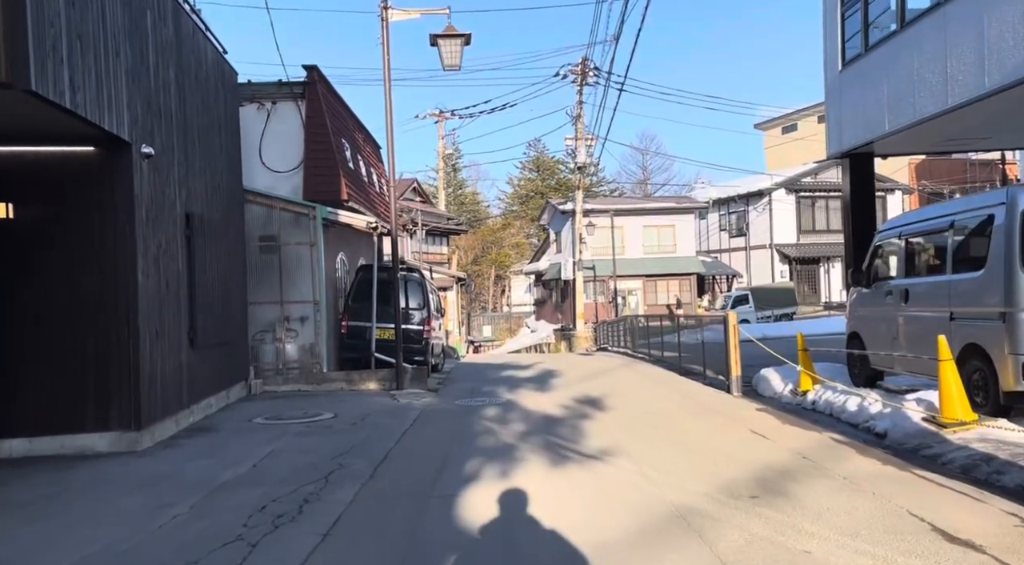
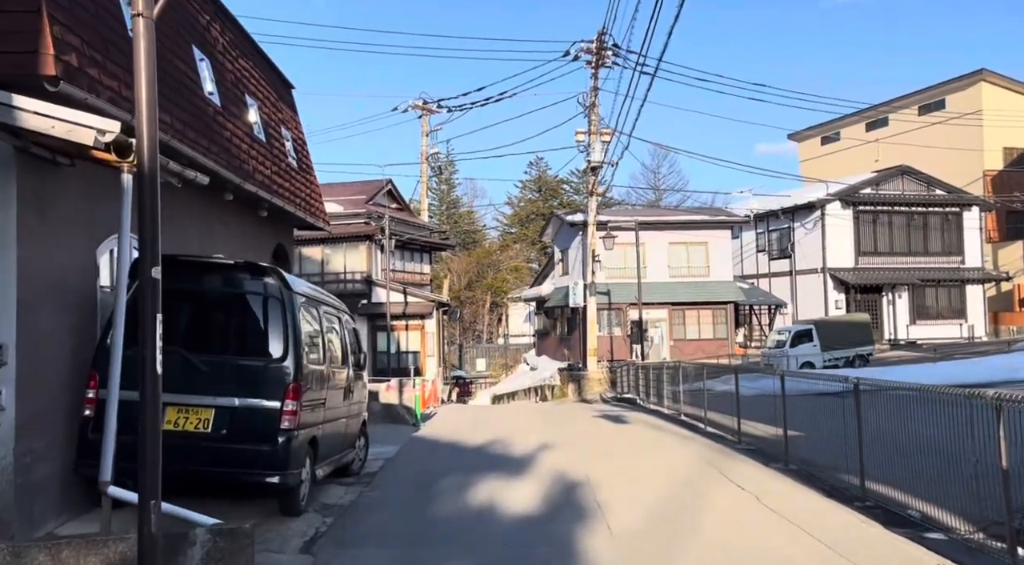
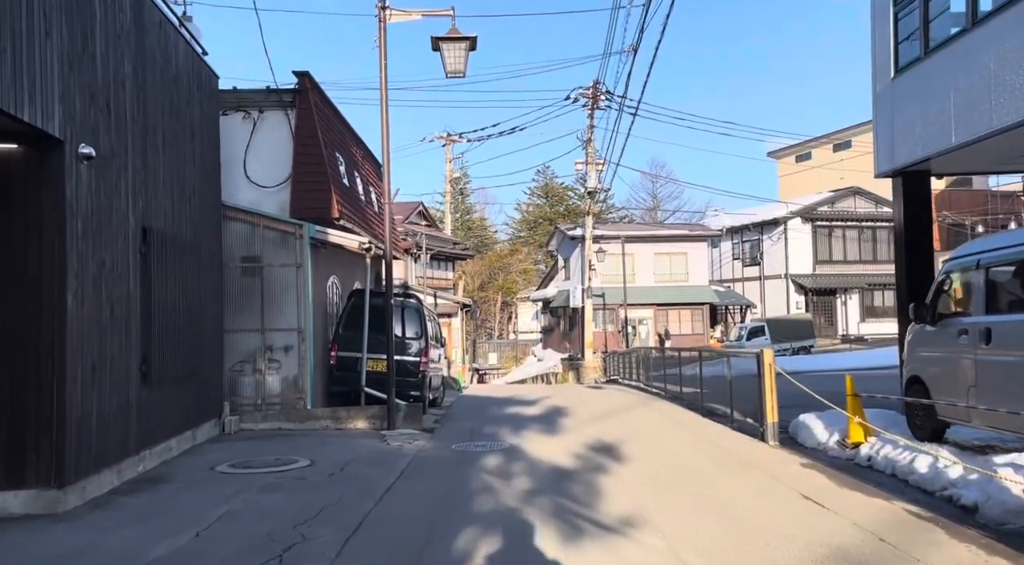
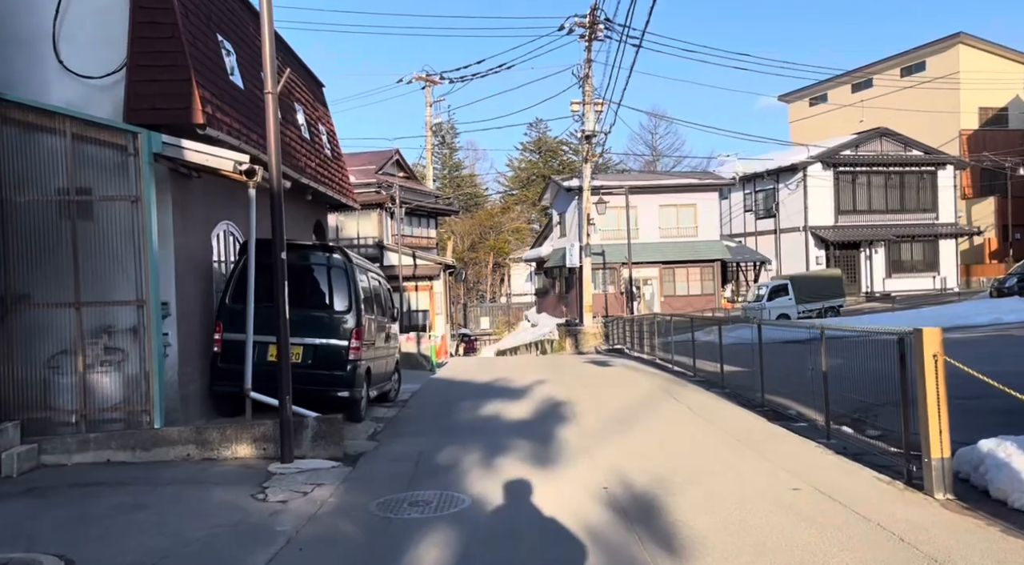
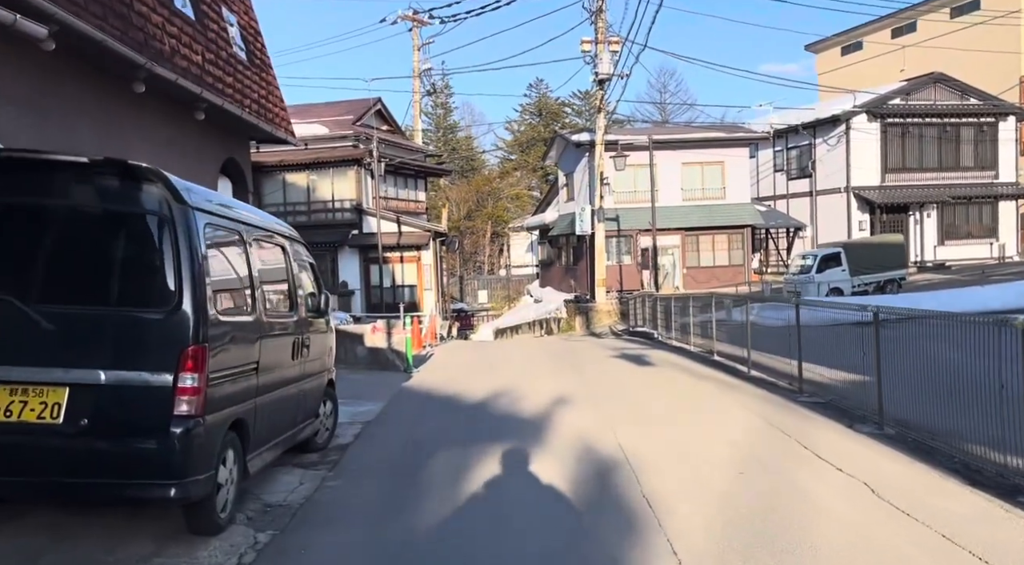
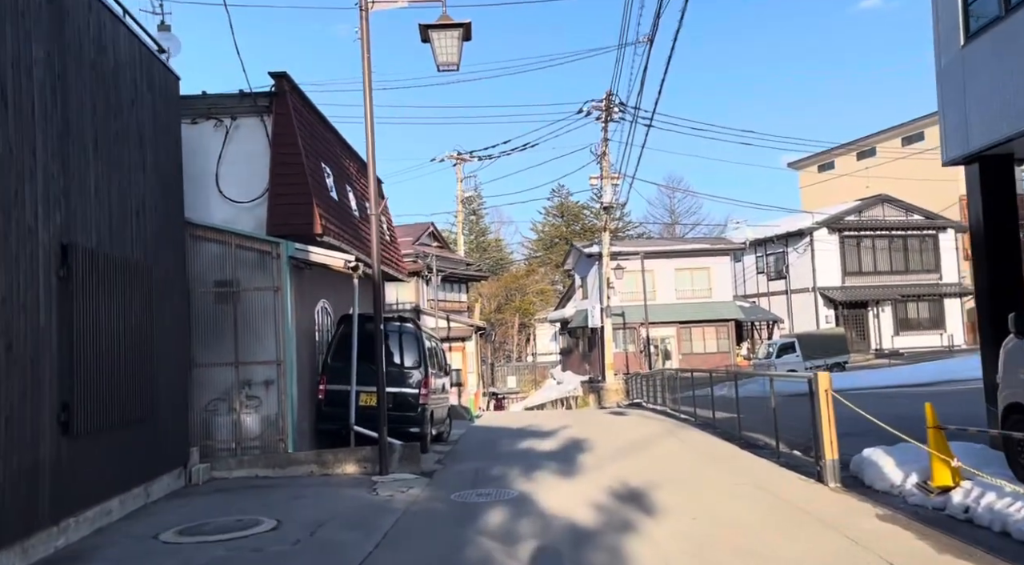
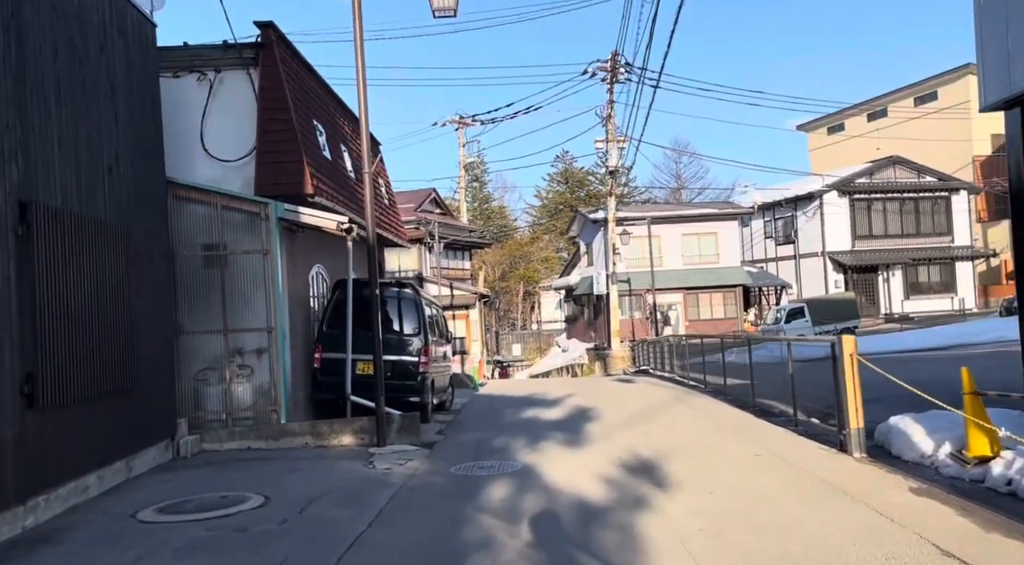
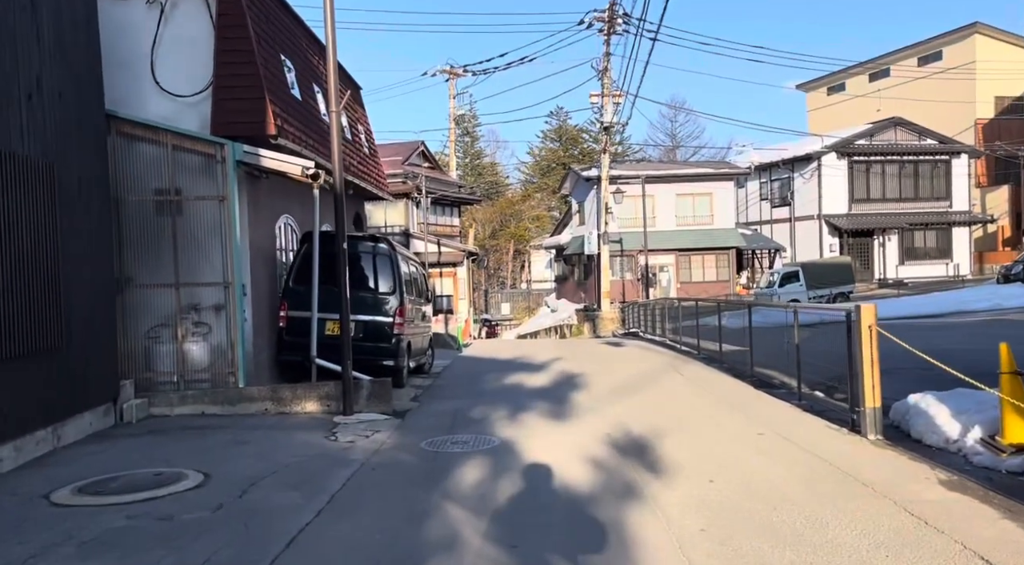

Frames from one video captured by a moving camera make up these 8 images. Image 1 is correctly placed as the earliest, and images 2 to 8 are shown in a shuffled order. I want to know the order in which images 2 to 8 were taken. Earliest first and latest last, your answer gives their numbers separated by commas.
3, 6, 7, 8, 4, 2, 5
